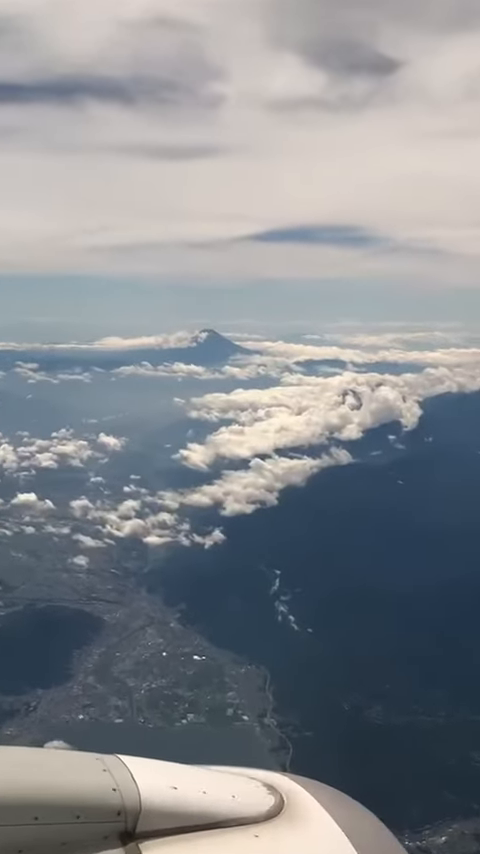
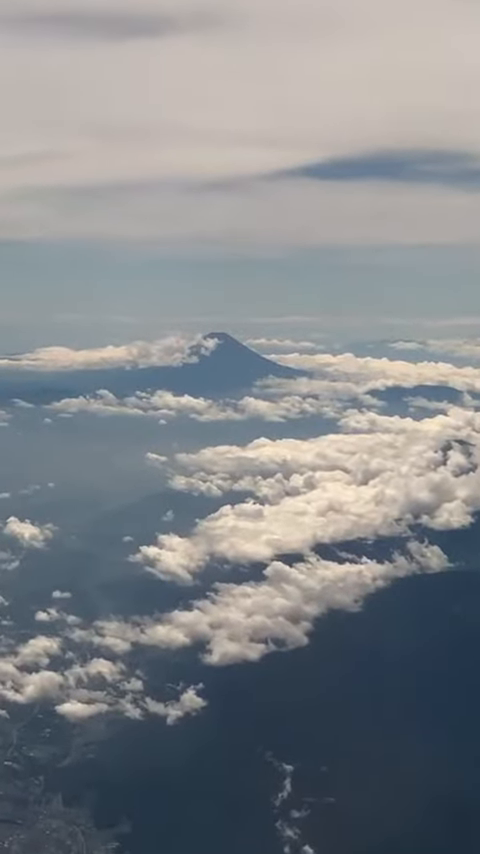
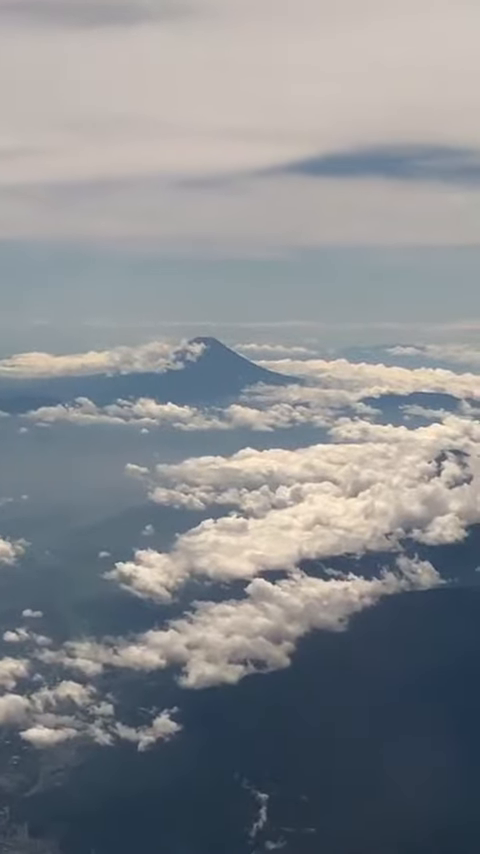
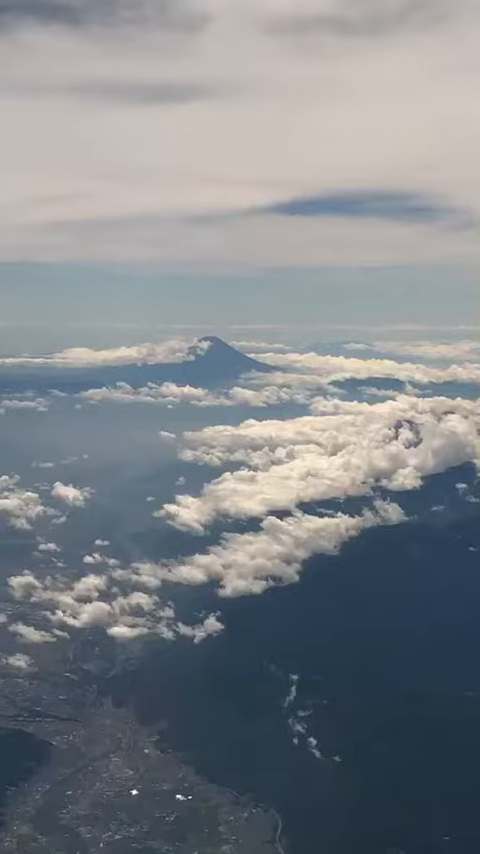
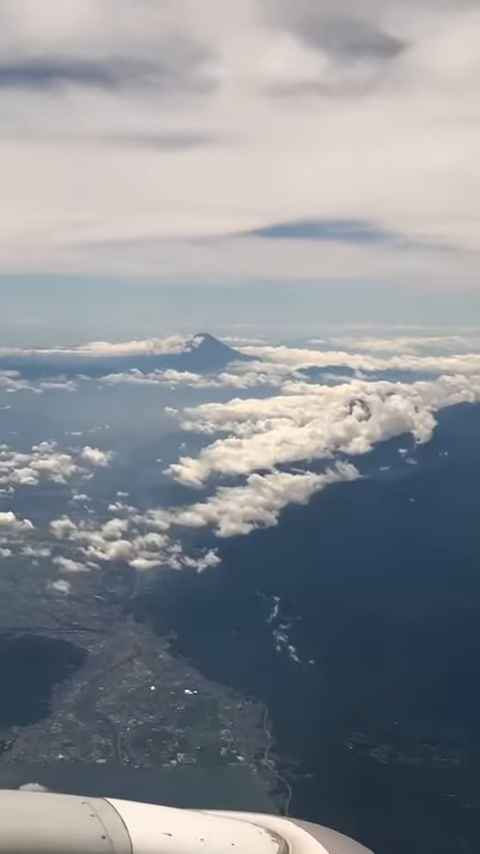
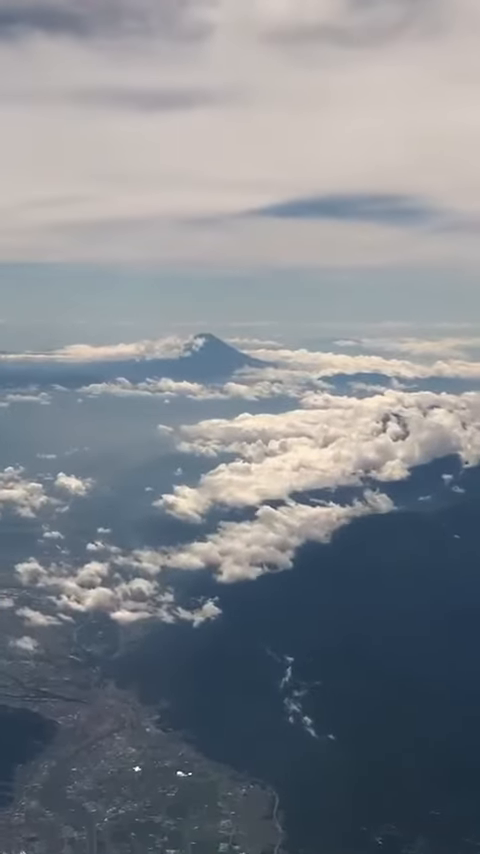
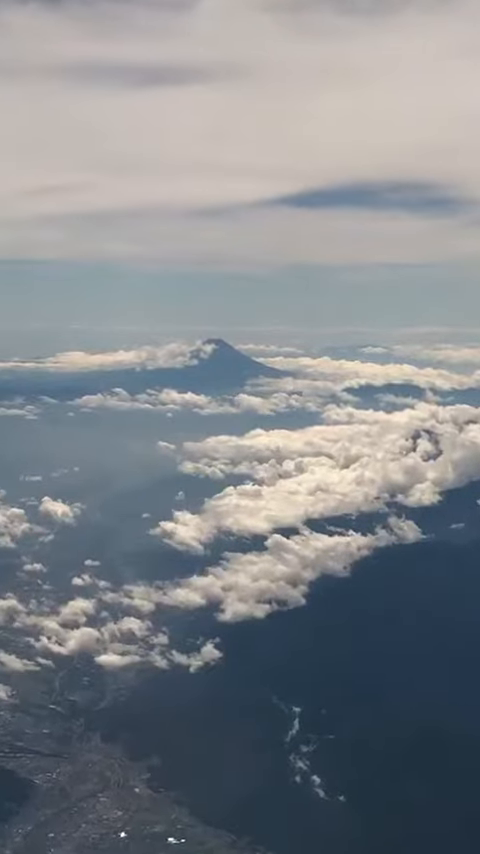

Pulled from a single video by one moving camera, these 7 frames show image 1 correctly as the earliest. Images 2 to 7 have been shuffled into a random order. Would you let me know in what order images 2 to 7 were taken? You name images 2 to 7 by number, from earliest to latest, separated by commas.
5, 6, 4, 7, 2, 3
